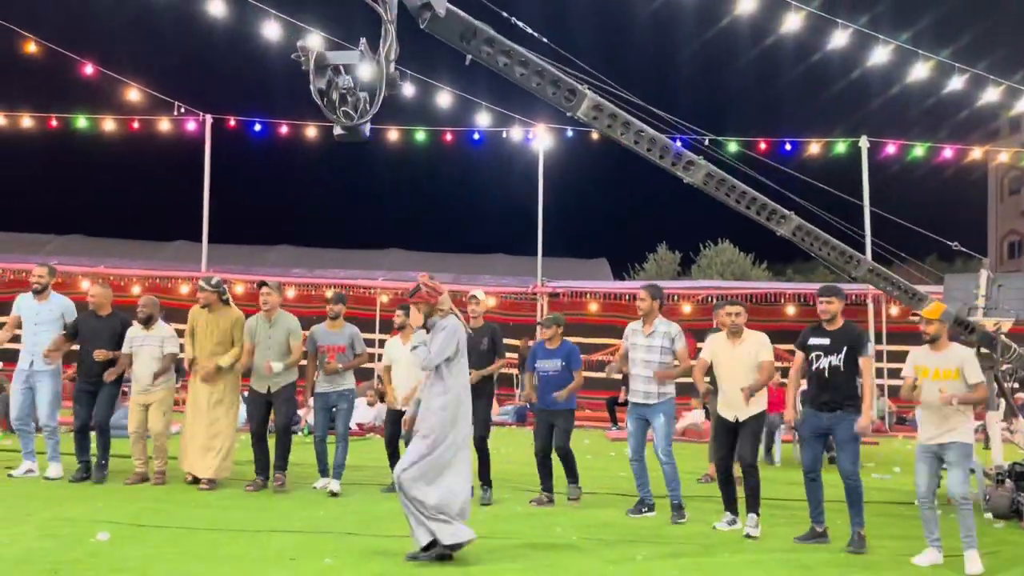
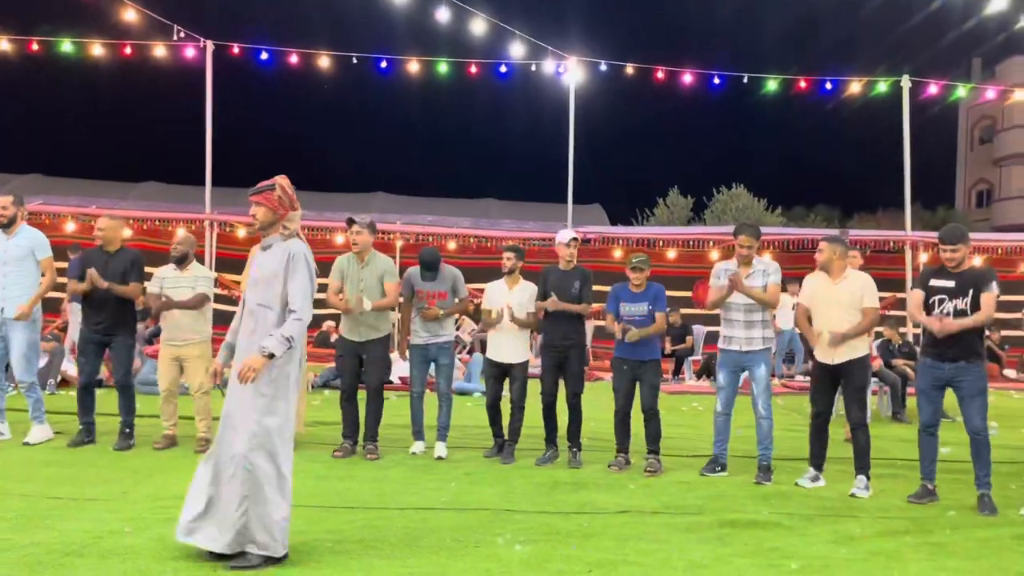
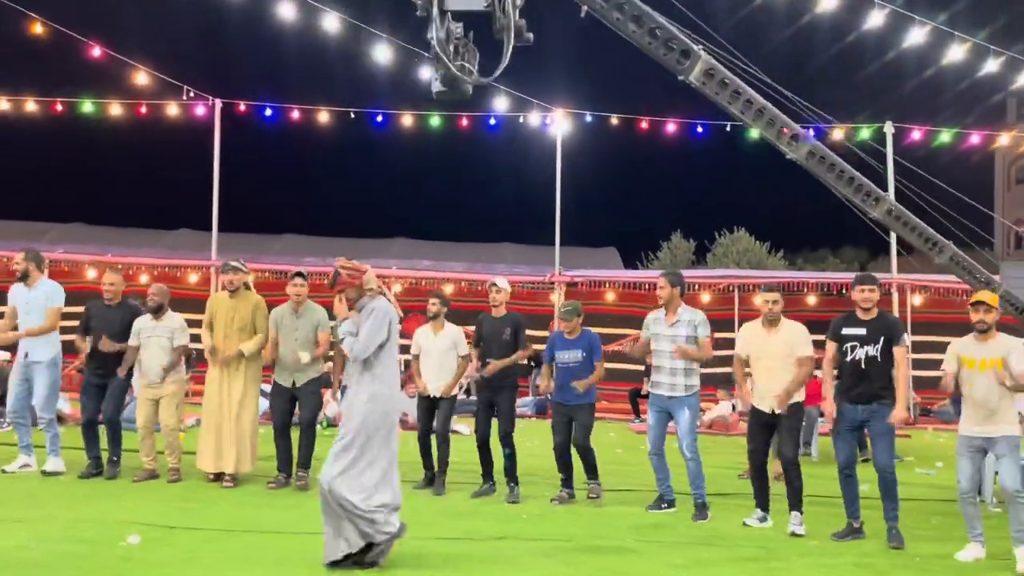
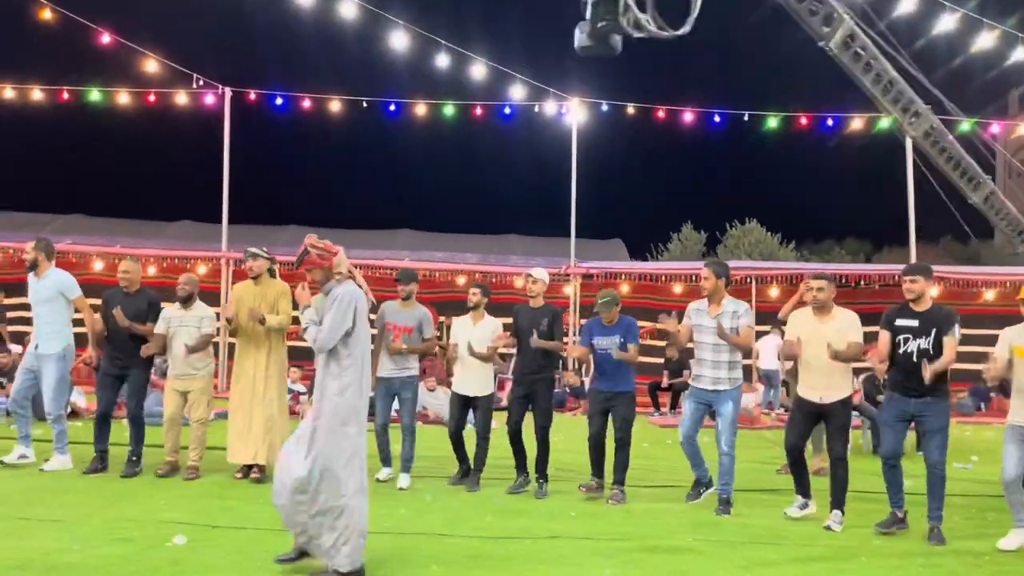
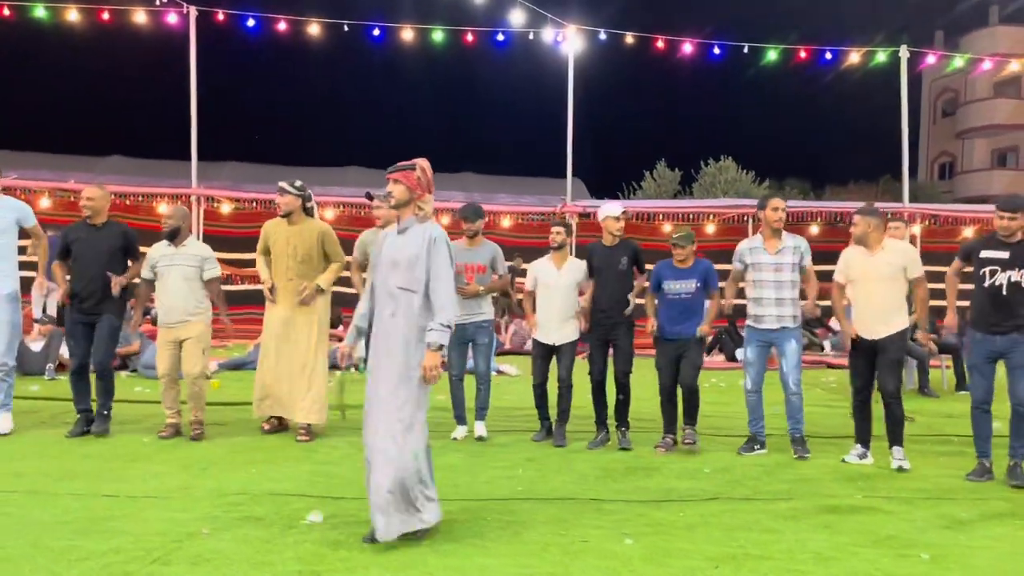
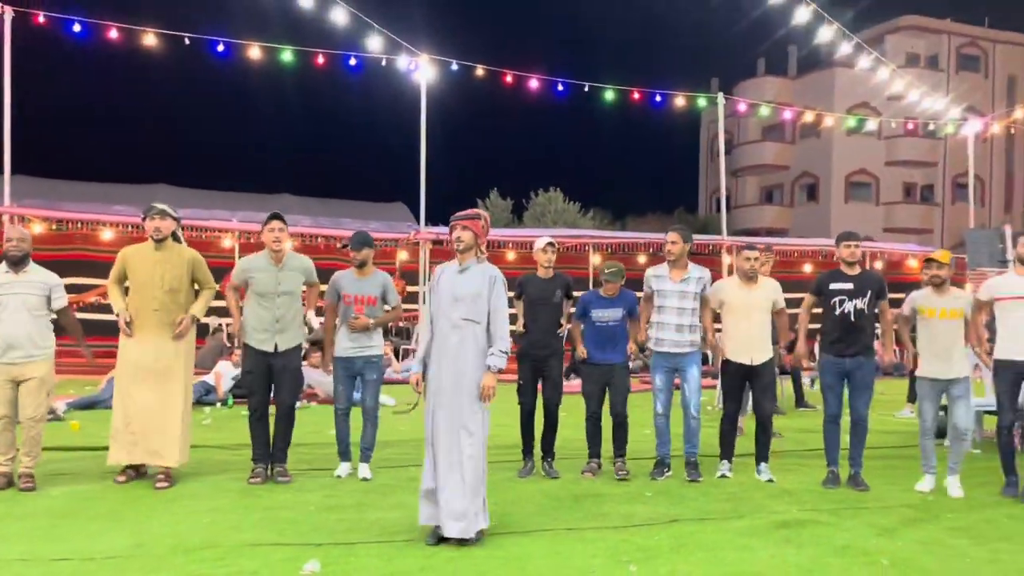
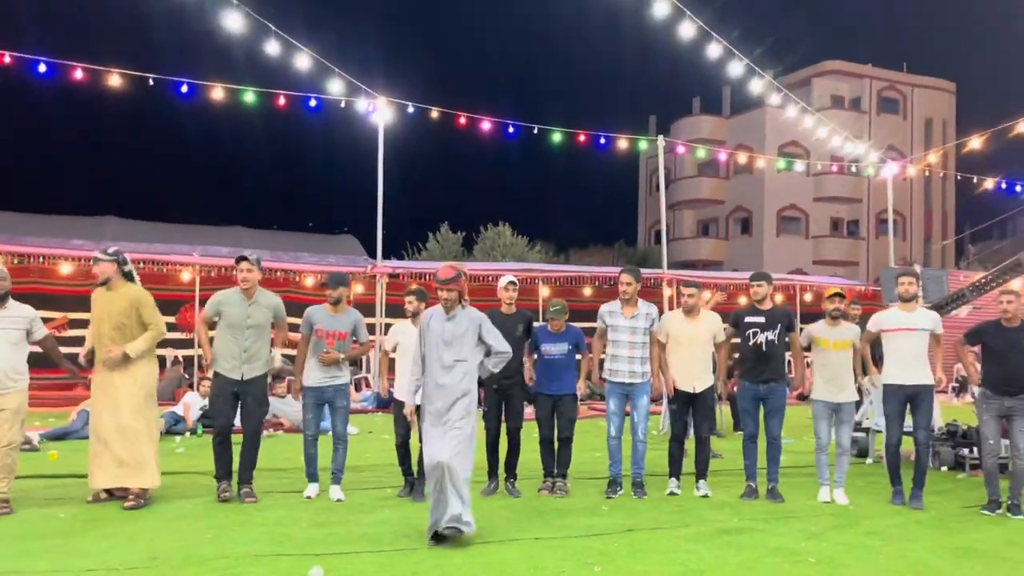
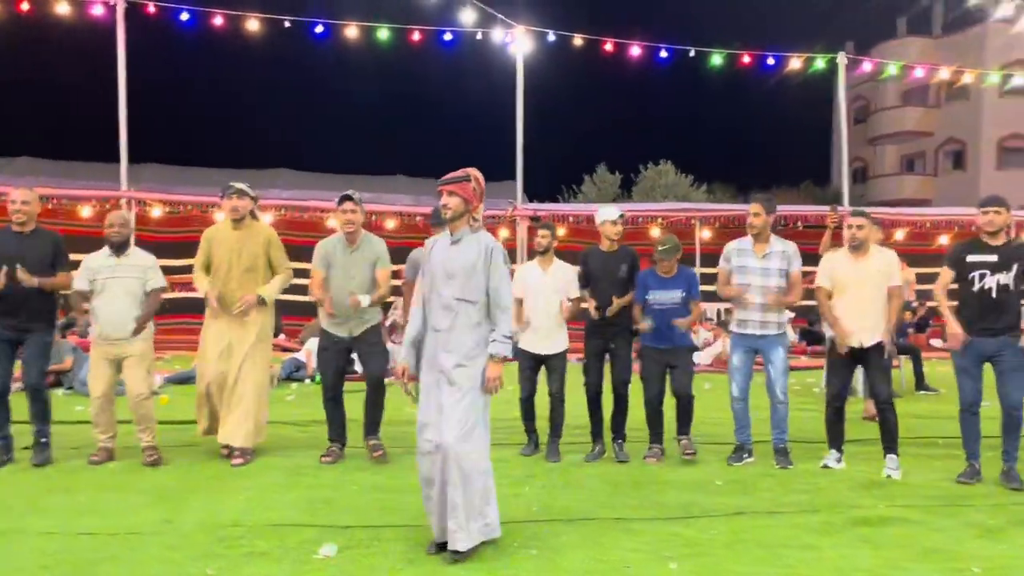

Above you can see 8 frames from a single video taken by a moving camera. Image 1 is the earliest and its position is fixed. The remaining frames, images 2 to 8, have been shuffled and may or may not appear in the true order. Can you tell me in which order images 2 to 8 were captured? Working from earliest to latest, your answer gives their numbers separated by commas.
3, 4, 2, 5, 8, 6, 7
